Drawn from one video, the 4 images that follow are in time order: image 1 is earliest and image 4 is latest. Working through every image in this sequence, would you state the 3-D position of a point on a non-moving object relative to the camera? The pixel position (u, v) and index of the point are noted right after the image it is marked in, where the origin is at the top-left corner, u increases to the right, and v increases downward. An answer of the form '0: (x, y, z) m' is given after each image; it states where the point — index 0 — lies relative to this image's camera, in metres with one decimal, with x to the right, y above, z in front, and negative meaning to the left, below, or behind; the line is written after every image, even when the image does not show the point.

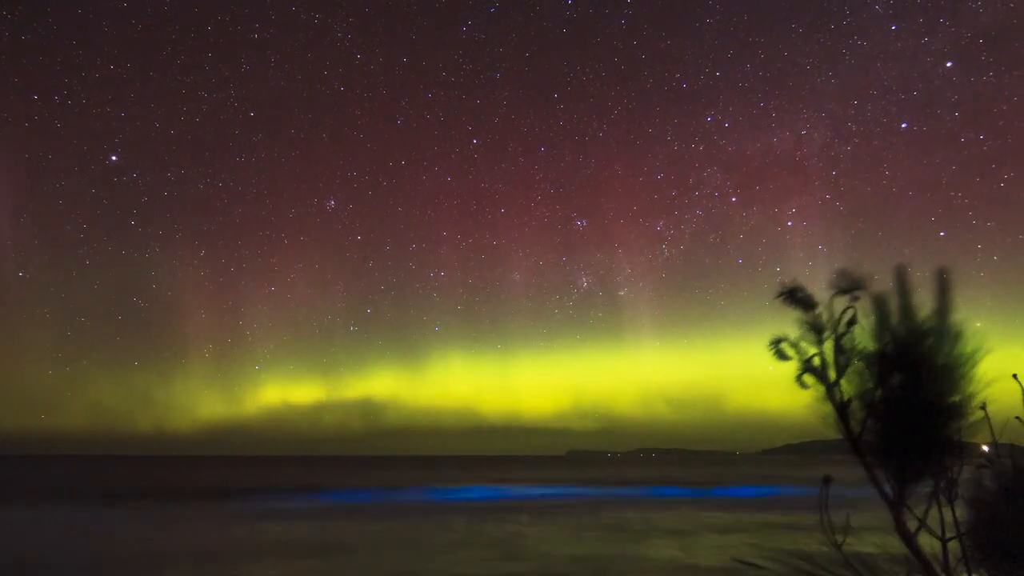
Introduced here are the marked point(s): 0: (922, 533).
0: (+10.0, -6.0, +19.5) m
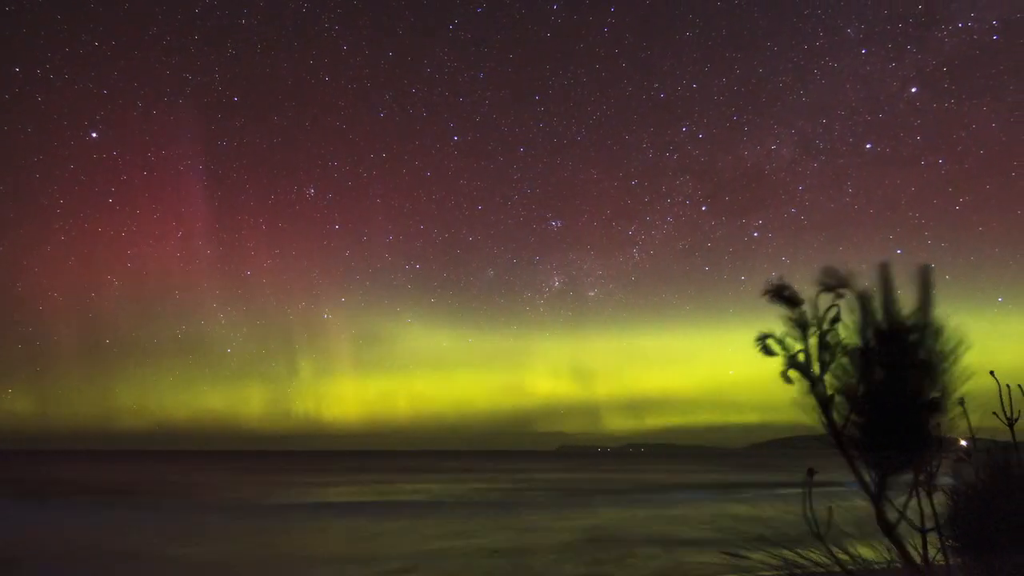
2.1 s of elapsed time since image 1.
0: (+9.8, -5.9, +20.2) m
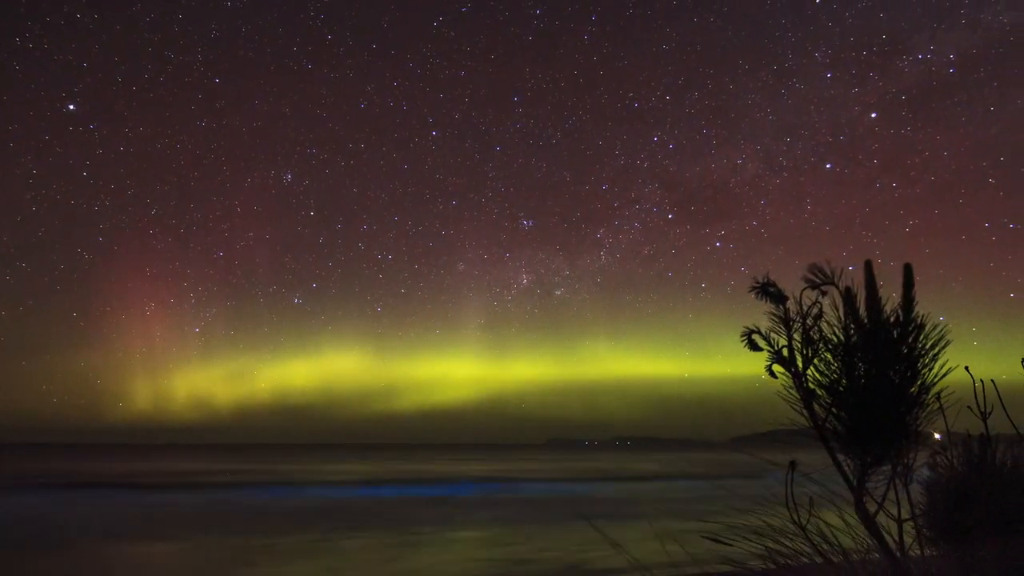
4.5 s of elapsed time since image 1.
0: (+9.6, -5.9, +20.9) m
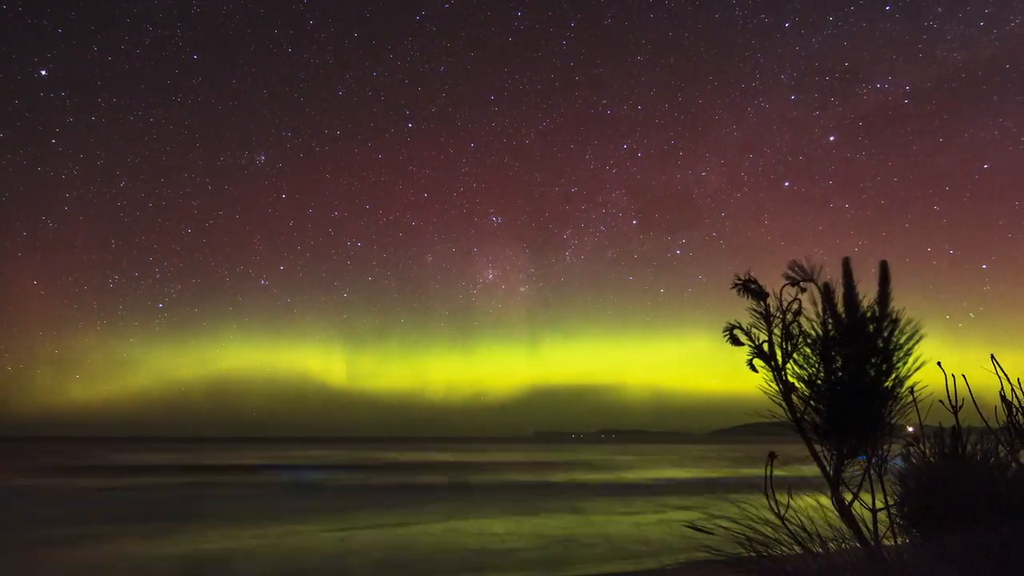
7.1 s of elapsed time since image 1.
0: (+9.3, -5.8, +21.7) m
